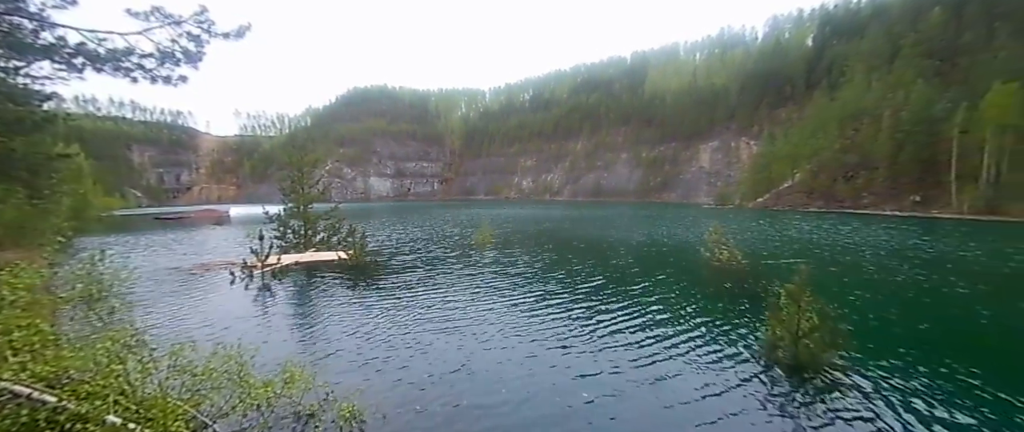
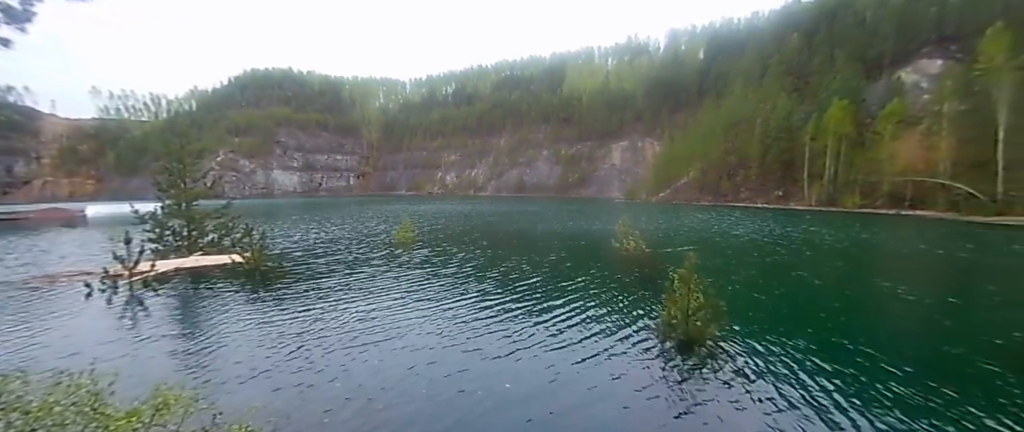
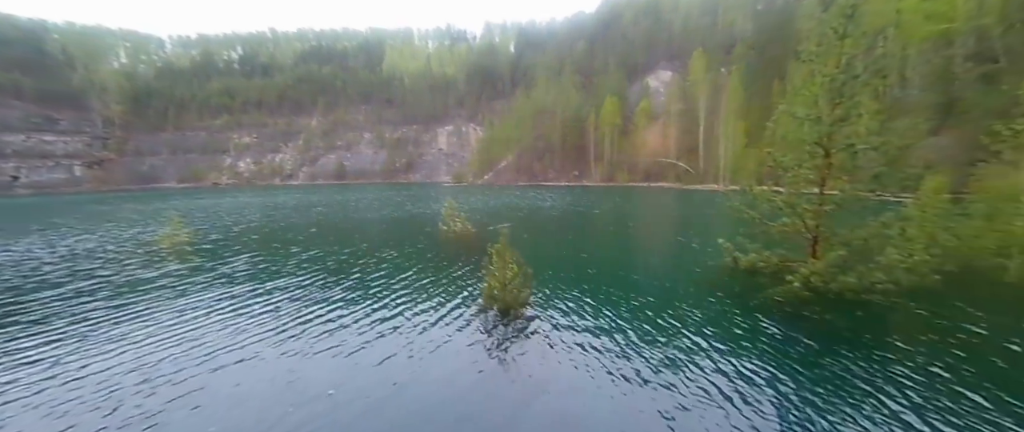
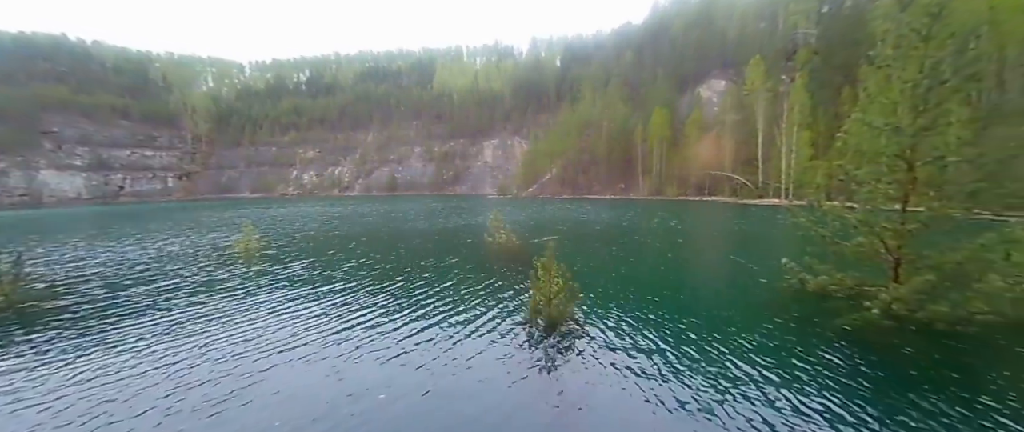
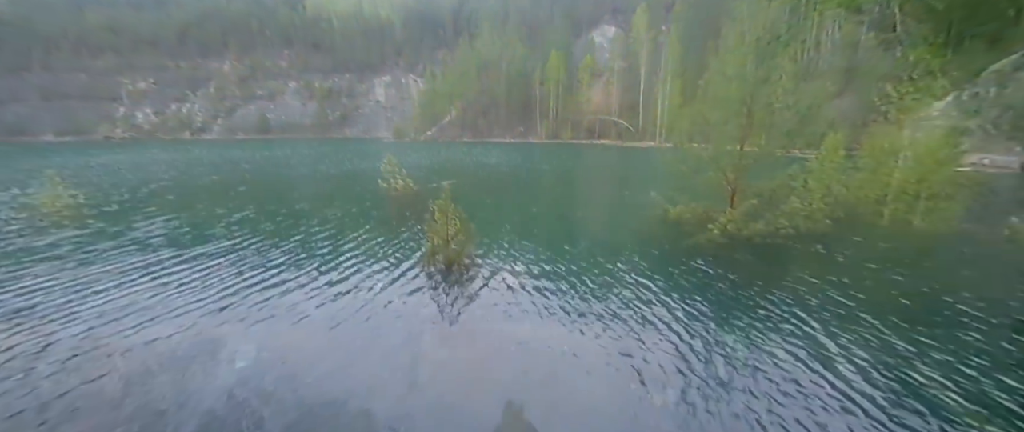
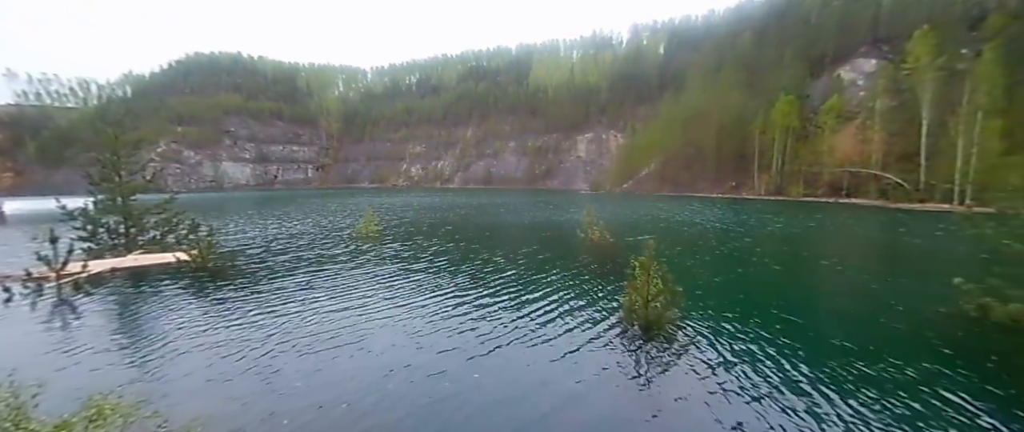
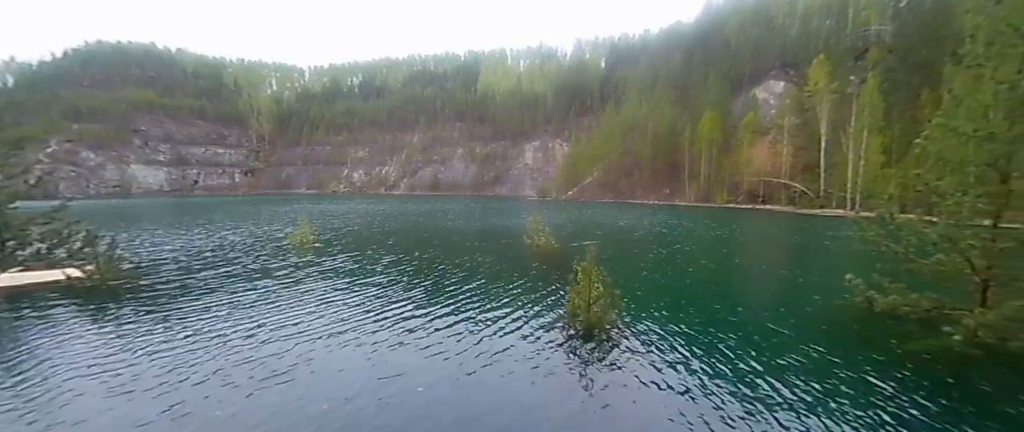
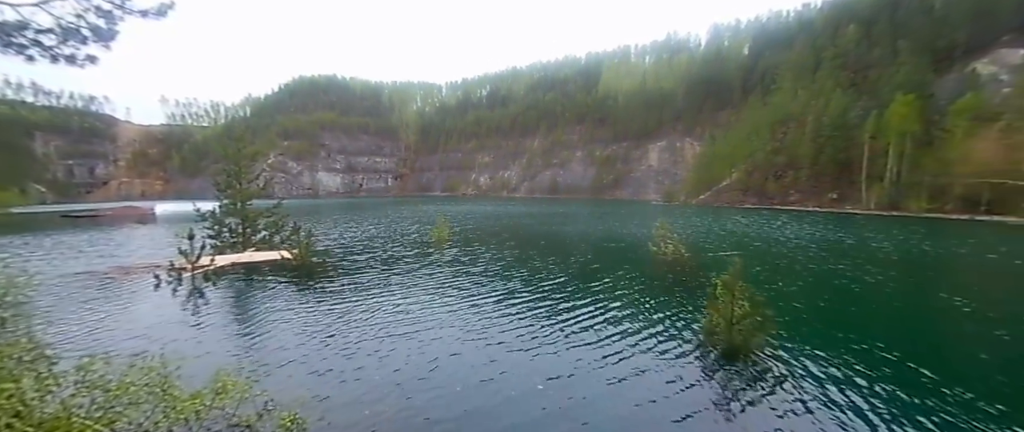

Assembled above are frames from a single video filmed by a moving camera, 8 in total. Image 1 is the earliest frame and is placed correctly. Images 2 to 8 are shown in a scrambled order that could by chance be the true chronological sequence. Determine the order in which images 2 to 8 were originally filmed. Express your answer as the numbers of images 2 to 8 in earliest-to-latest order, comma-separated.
8, 2, 6, 7, 4, 3, 5
